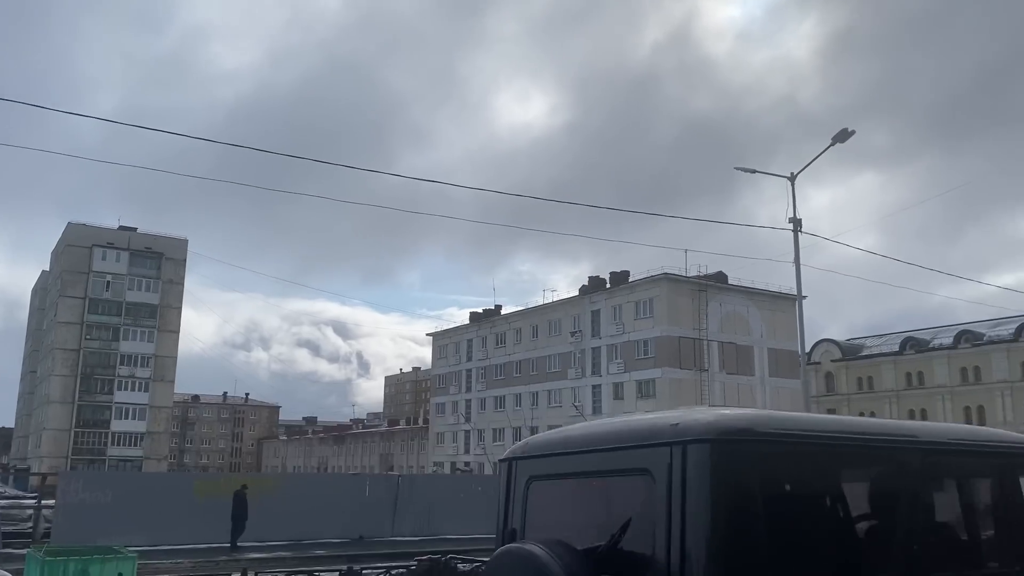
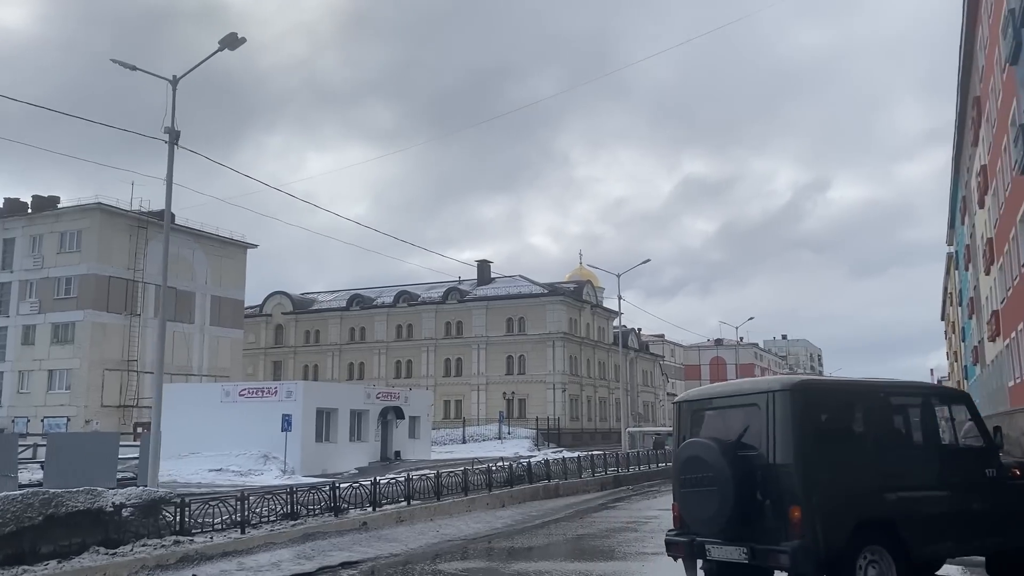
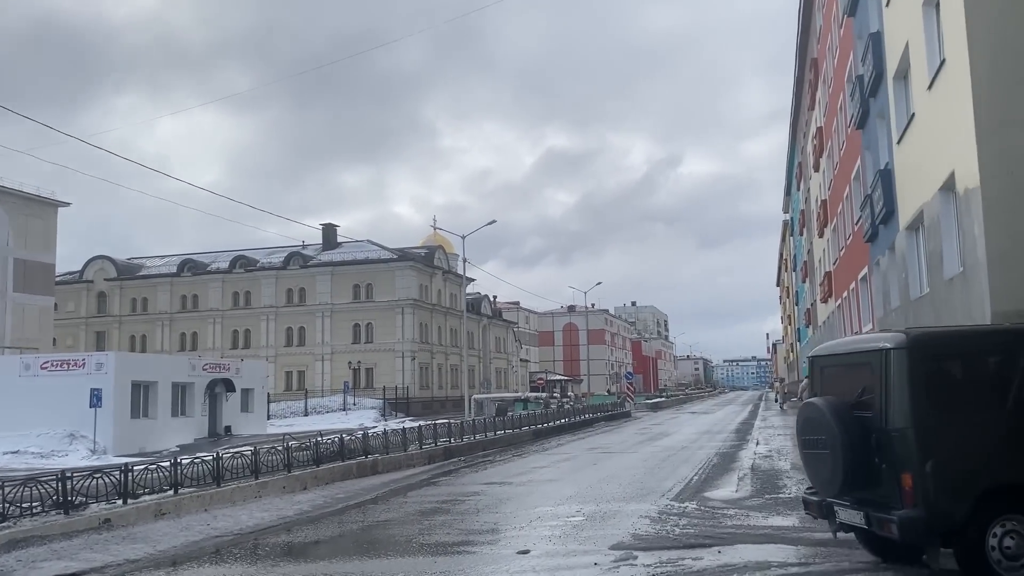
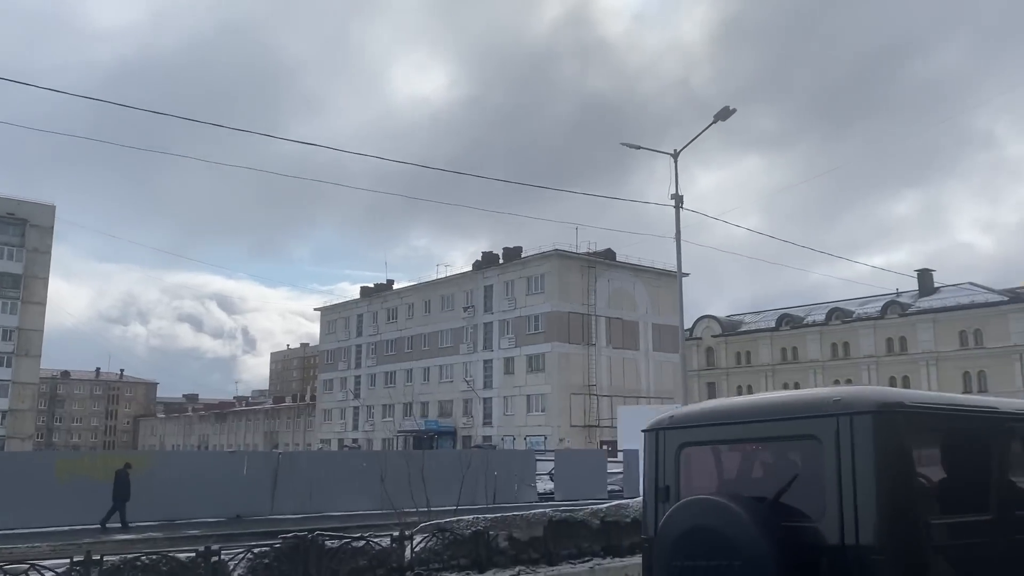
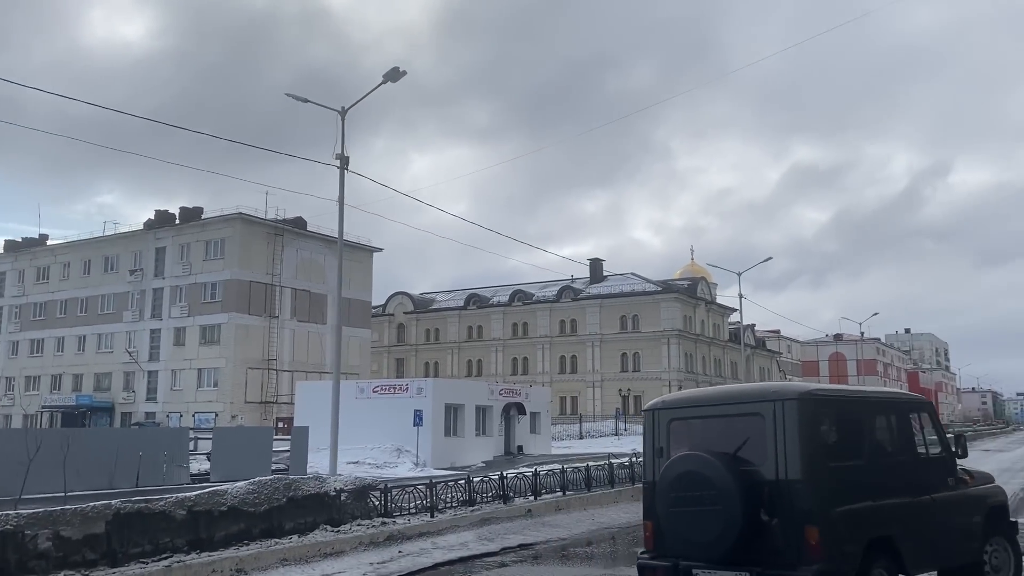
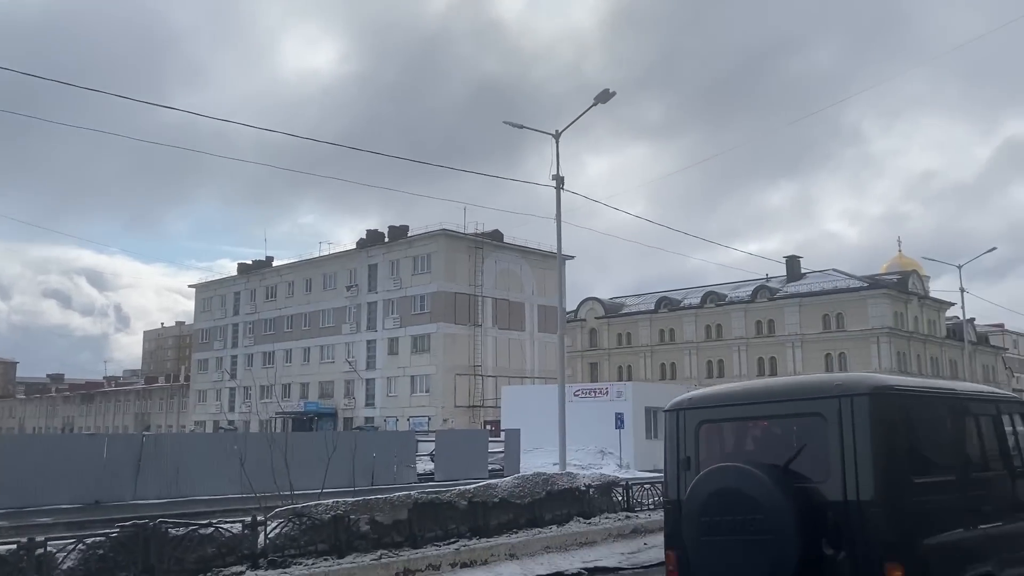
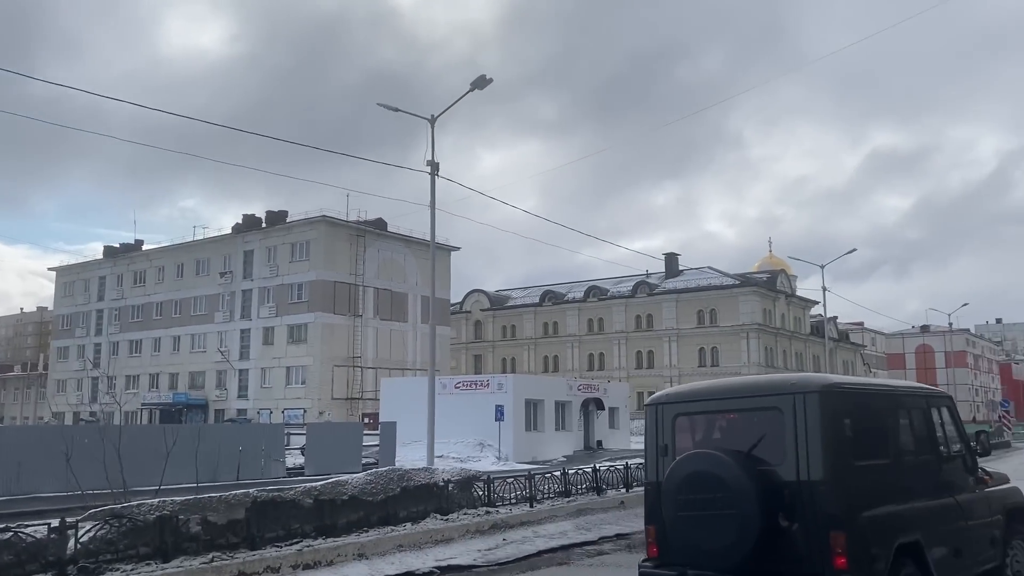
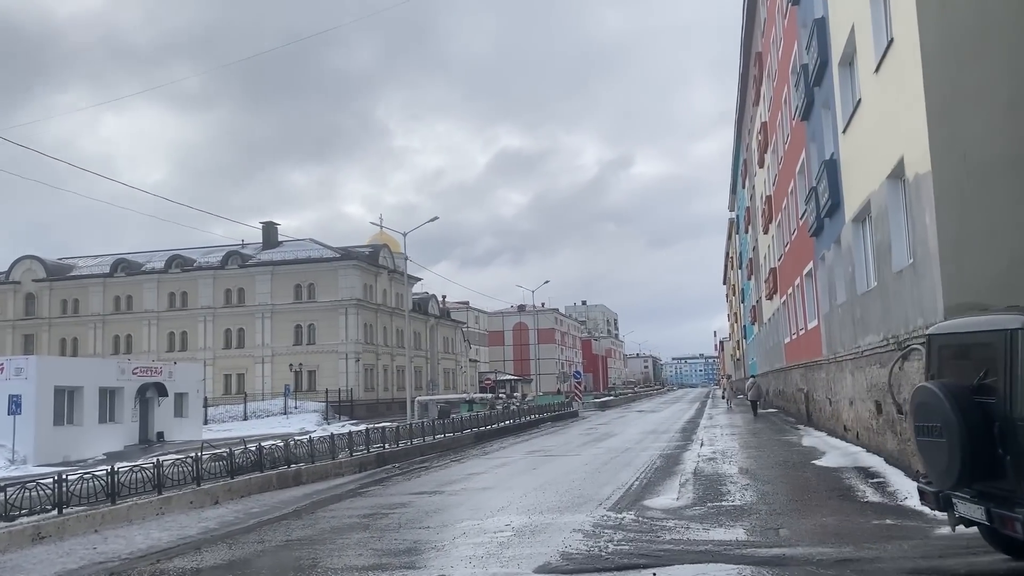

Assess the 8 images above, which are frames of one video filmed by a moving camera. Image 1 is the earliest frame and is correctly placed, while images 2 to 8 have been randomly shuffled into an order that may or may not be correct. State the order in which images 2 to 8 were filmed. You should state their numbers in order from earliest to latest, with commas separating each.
4, 6, 7, 5, 2, 3, 8
